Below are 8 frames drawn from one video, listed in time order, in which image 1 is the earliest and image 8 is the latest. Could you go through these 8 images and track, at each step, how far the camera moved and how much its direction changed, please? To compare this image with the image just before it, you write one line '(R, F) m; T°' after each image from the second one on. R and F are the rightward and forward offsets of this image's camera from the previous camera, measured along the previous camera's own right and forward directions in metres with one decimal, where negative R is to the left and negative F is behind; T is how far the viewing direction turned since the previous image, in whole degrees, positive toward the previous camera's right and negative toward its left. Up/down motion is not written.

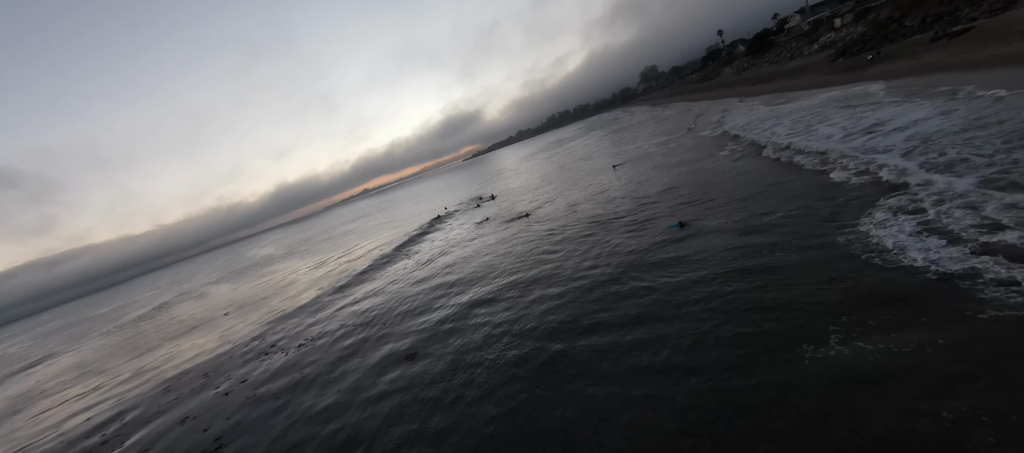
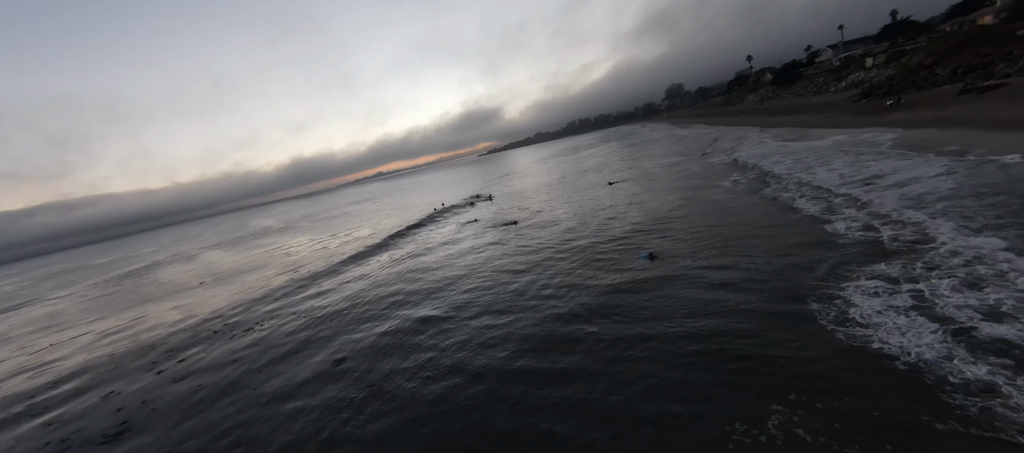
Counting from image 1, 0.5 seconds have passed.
(+1.3, +0.7) m; -1°
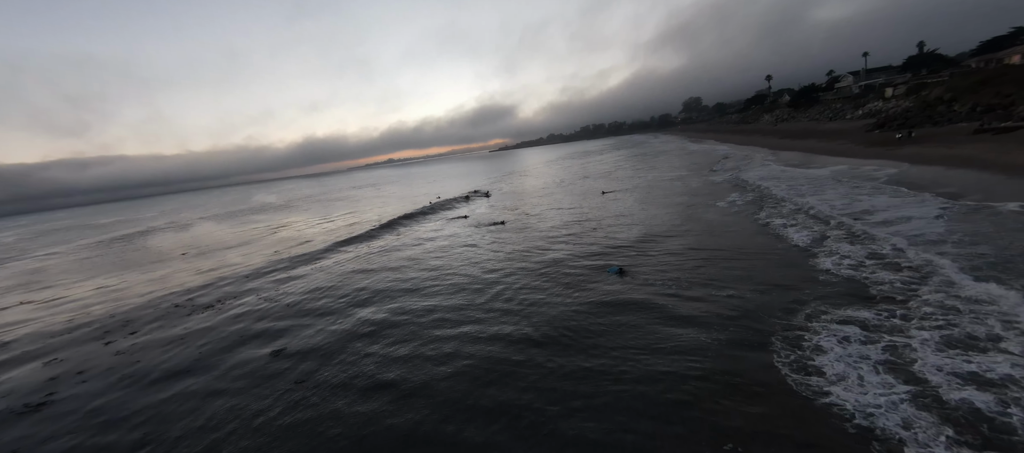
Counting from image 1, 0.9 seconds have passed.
(+1.0, +0.5) m; -1°
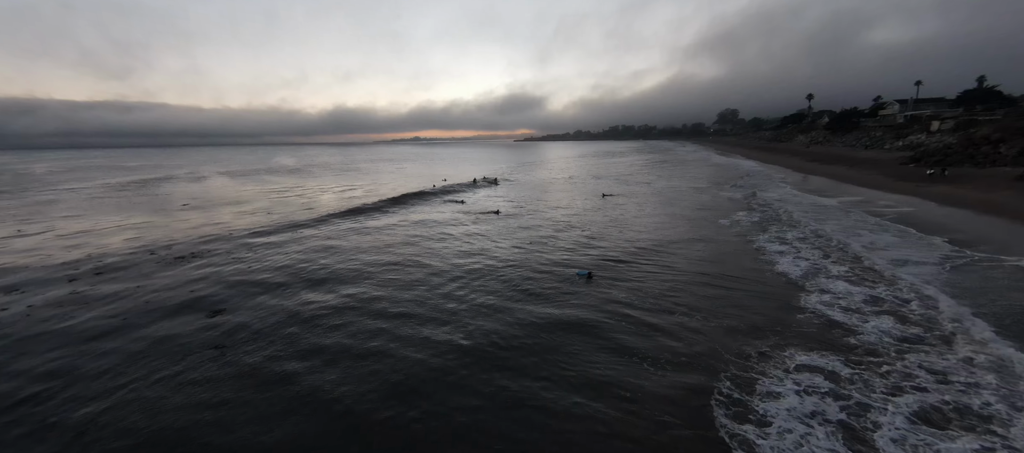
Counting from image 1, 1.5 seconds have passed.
(+1.3, +0.6) m; -2°
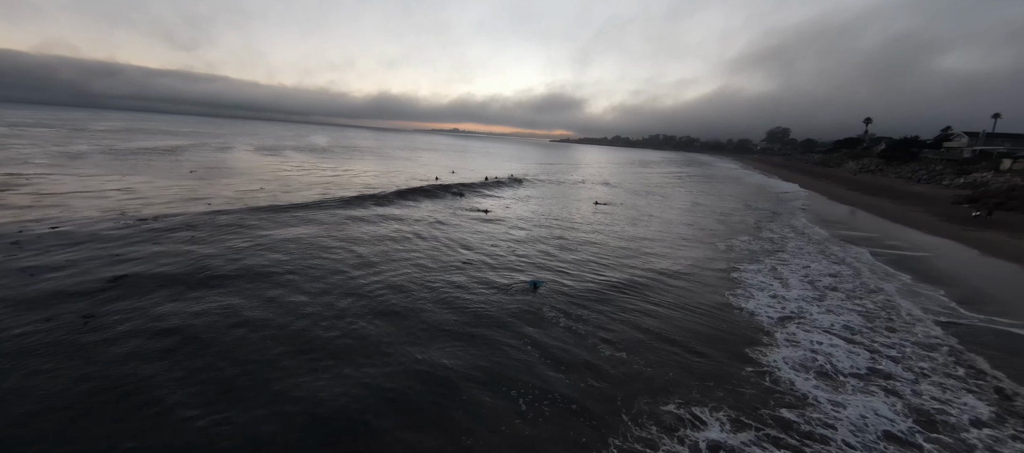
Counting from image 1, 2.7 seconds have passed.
(+2.3, +1.0) m; -4°
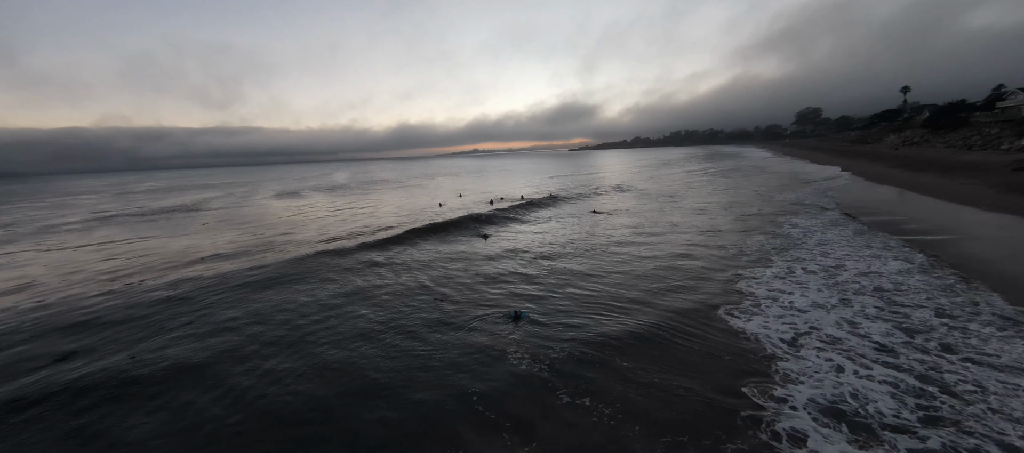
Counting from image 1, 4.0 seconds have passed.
(+1.6, +0.9) m; -4°
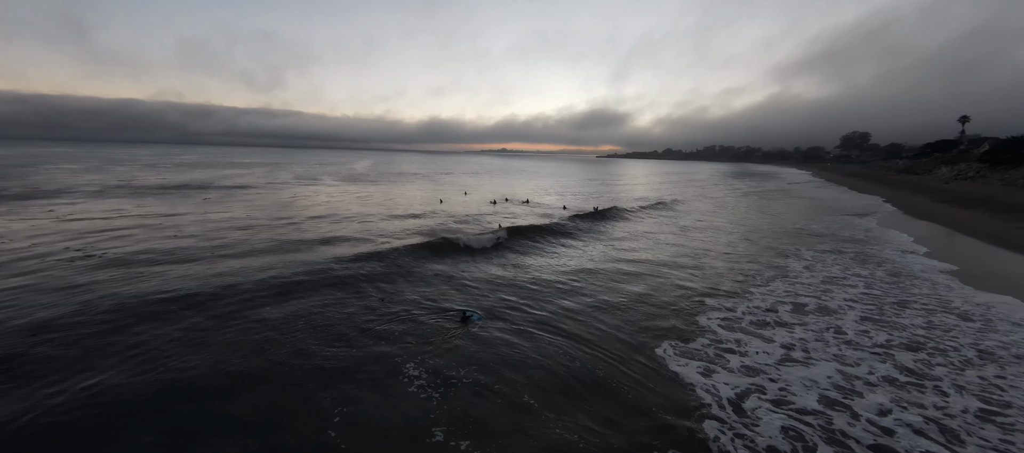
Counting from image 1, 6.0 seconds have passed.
(+1.7, +1.1) m; -3°
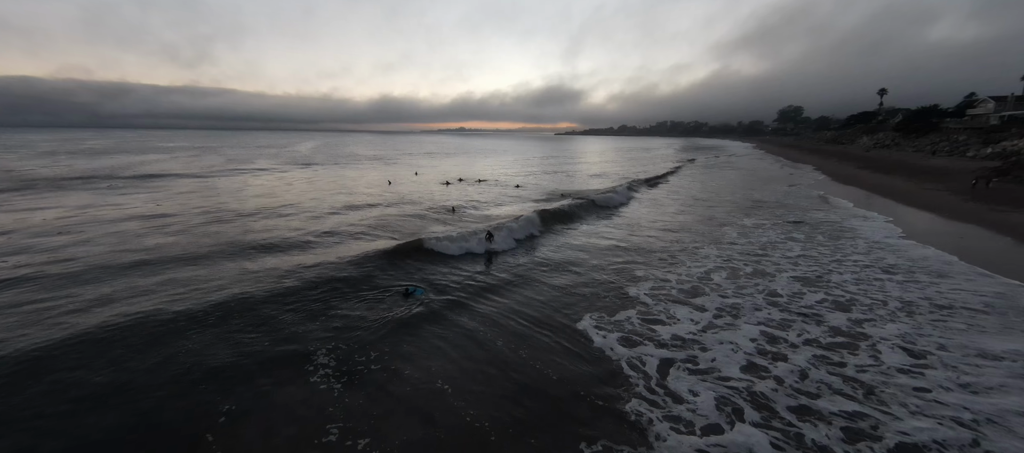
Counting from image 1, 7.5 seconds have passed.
(+0.5, +0.7) m; +6°
